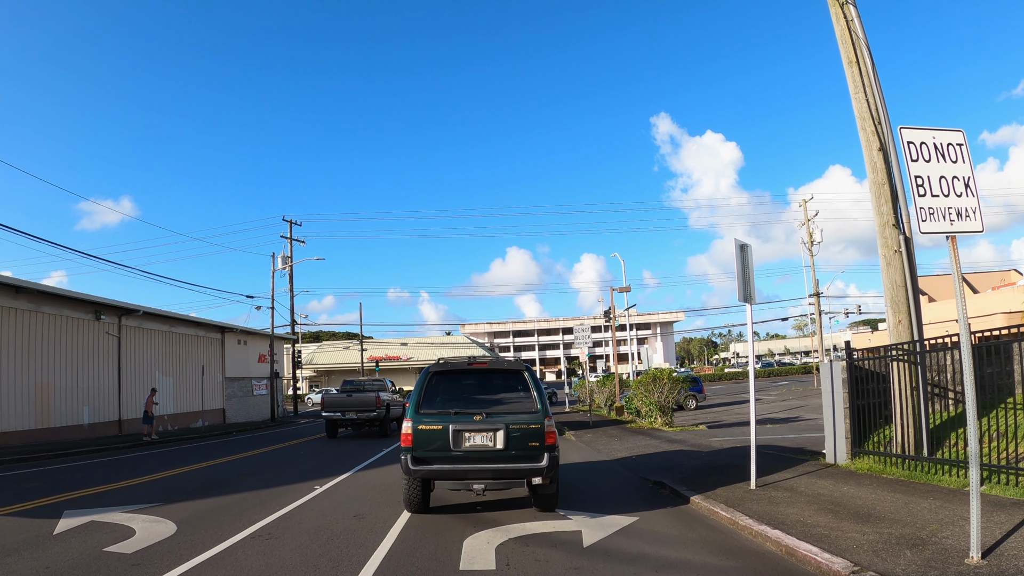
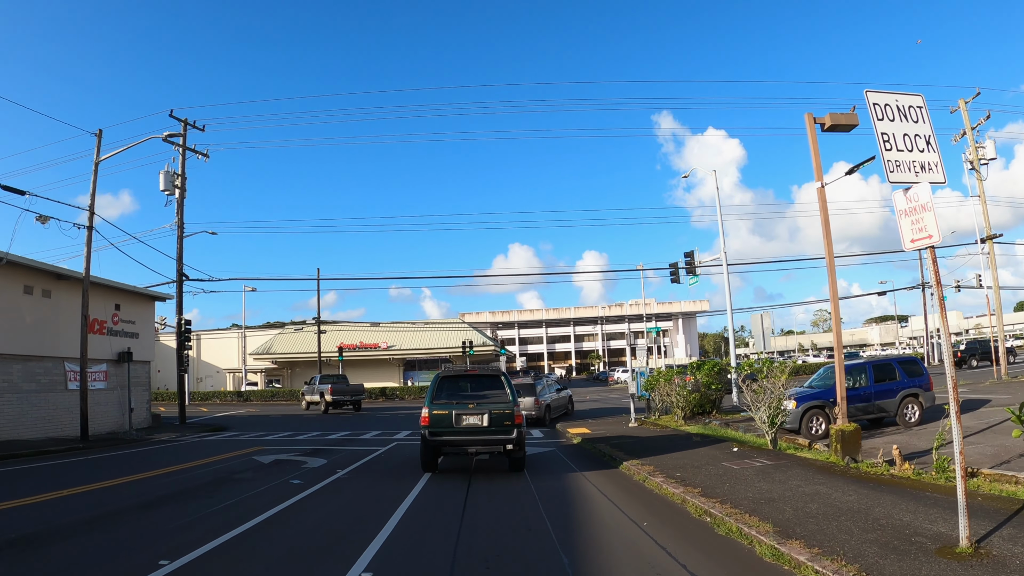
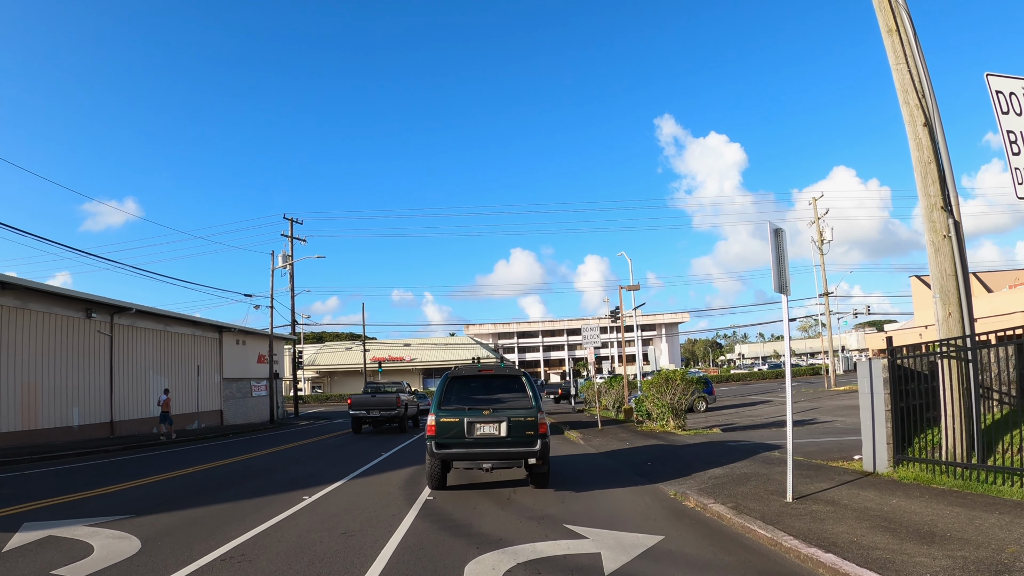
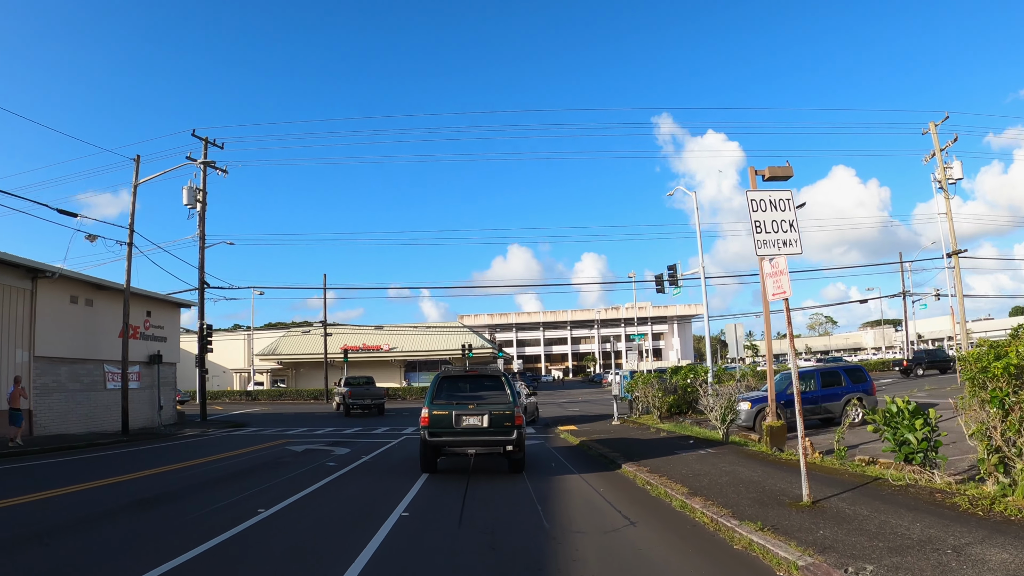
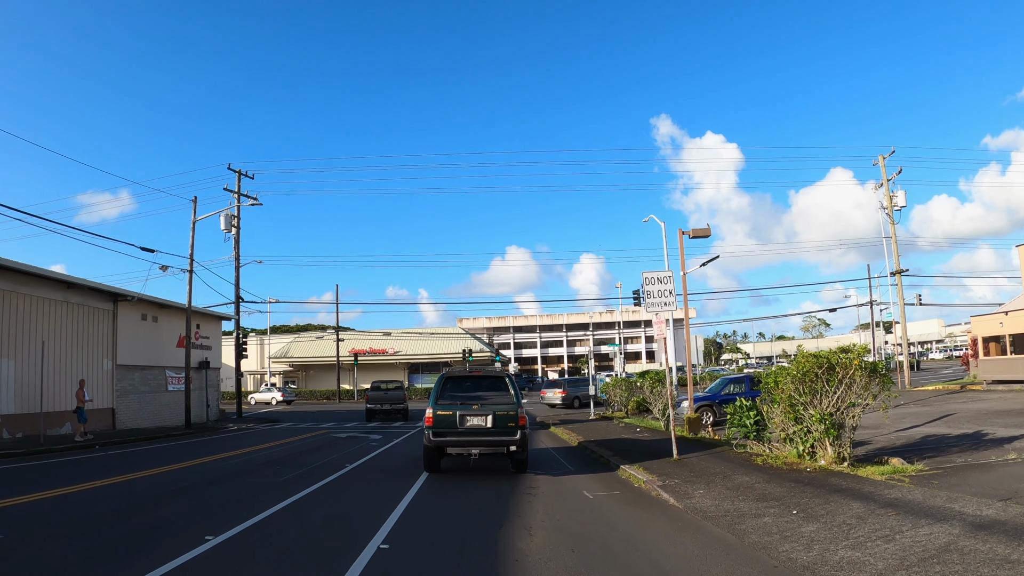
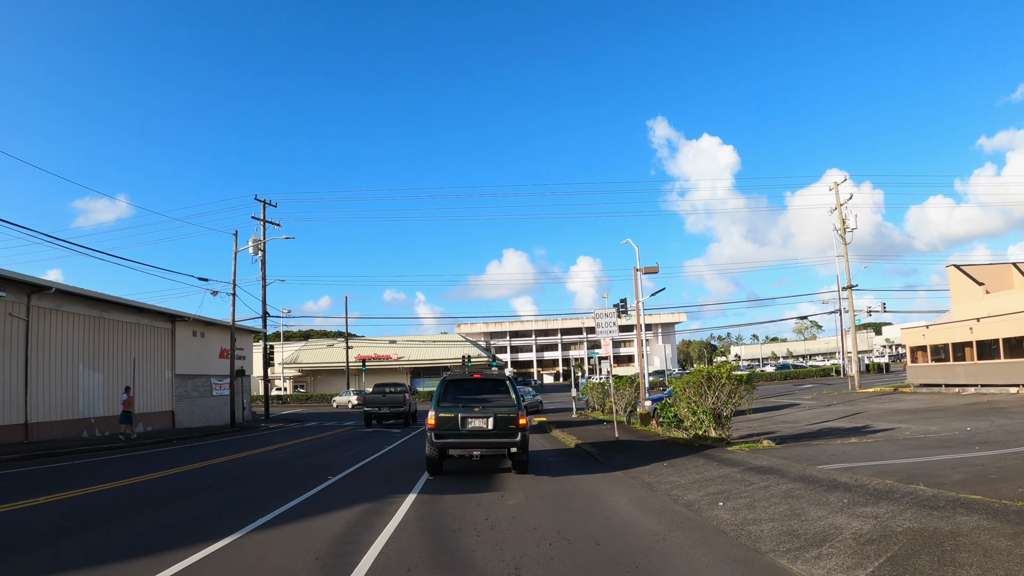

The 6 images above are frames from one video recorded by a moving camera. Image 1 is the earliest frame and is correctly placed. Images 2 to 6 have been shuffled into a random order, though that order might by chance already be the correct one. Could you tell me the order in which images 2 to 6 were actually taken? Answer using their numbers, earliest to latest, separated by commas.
3, 6, 5, 4, 2
